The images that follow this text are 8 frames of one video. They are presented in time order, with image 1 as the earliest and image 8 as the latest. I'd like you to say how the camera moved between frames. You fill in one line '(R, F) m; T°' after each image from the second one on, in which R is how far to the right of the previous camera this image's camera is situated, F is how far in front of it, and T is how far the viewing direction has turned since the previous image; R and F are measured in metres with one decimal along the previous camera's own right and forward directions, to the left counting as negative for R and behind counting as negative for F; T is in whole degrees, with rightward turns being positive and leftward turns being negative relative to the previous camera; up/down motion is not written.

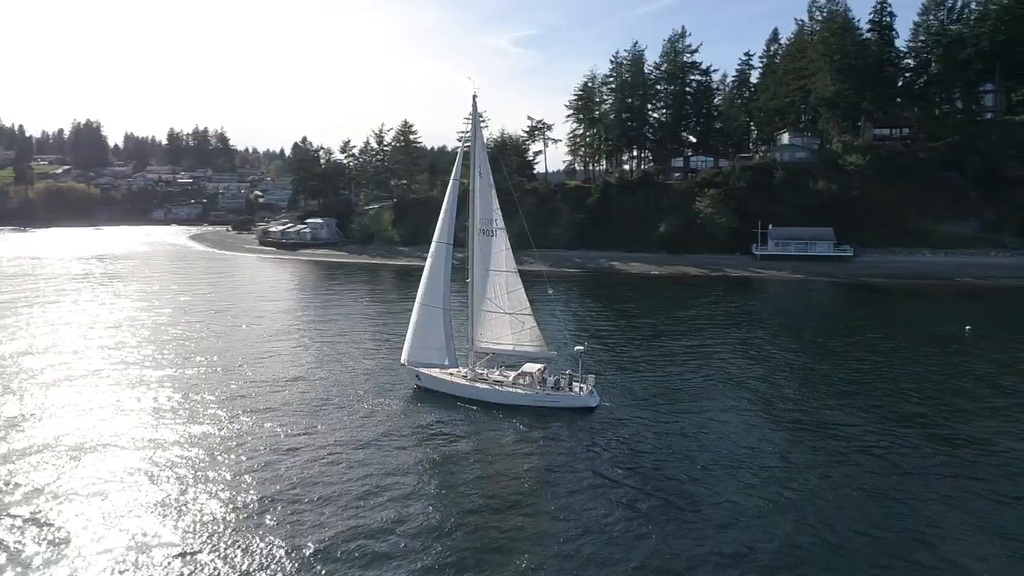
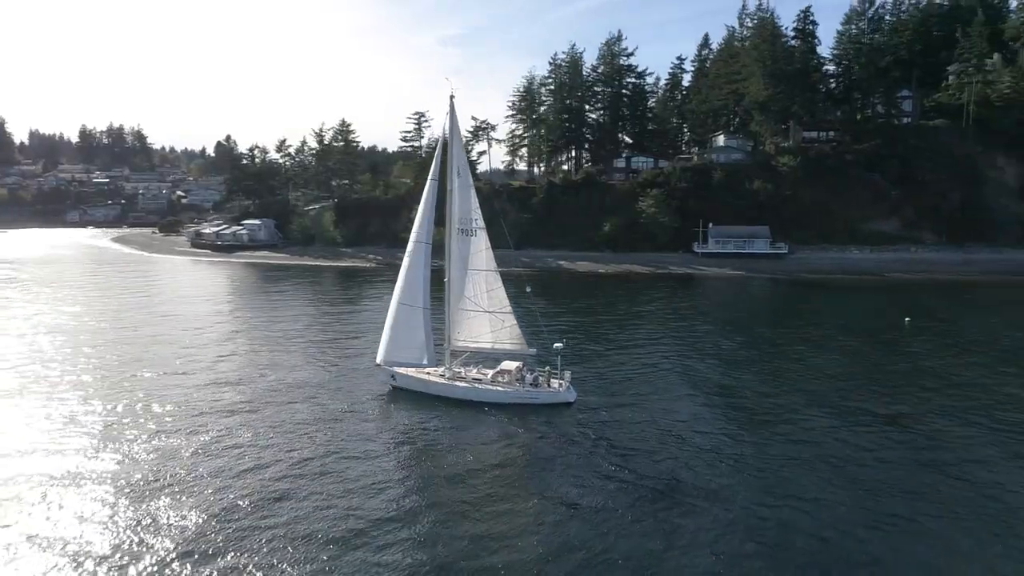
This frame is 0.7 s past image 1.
(-2.0, -0.2) m; +6°
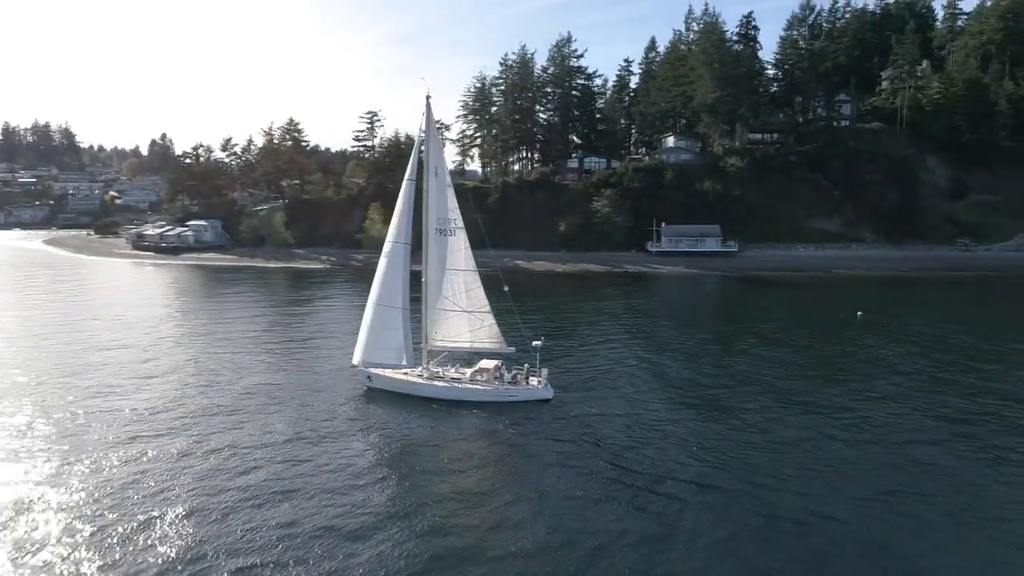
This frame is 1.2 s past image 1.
(-1.4, -0.2) m; +5°
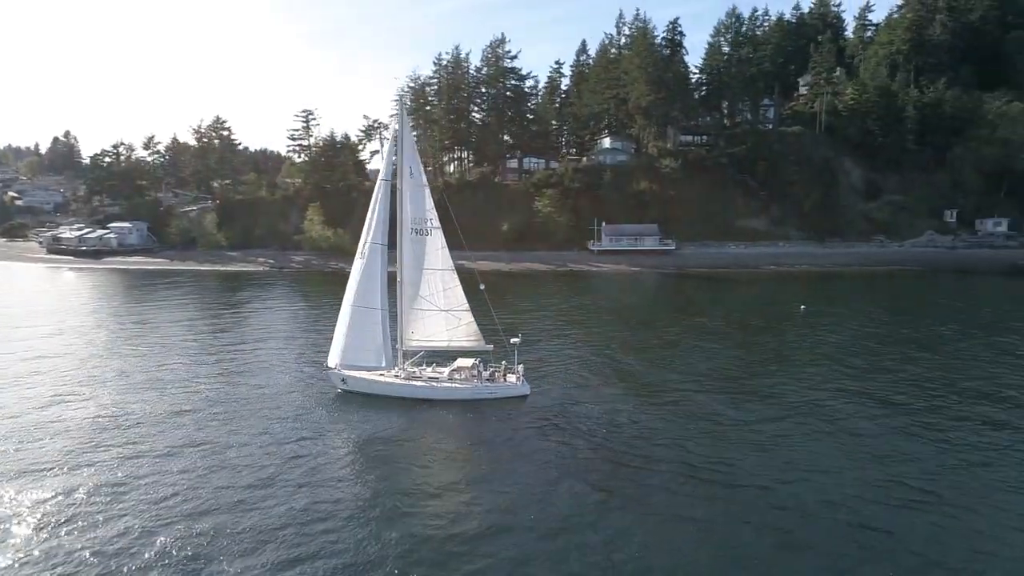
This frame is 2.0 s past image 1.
(-2.3, -0.2) m; +6°
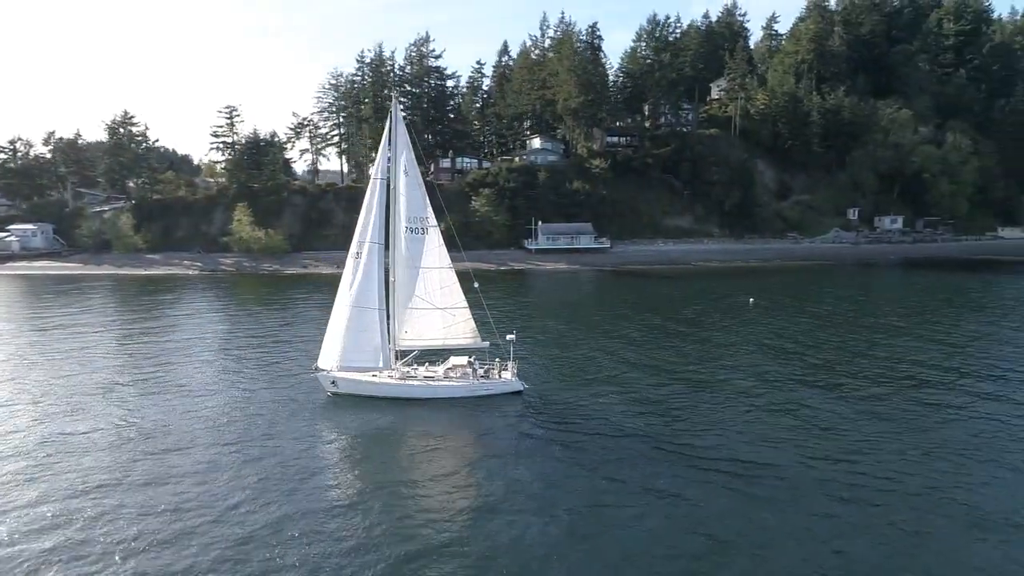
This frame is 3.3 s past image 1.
(-3.8, -0.1) m; +8°
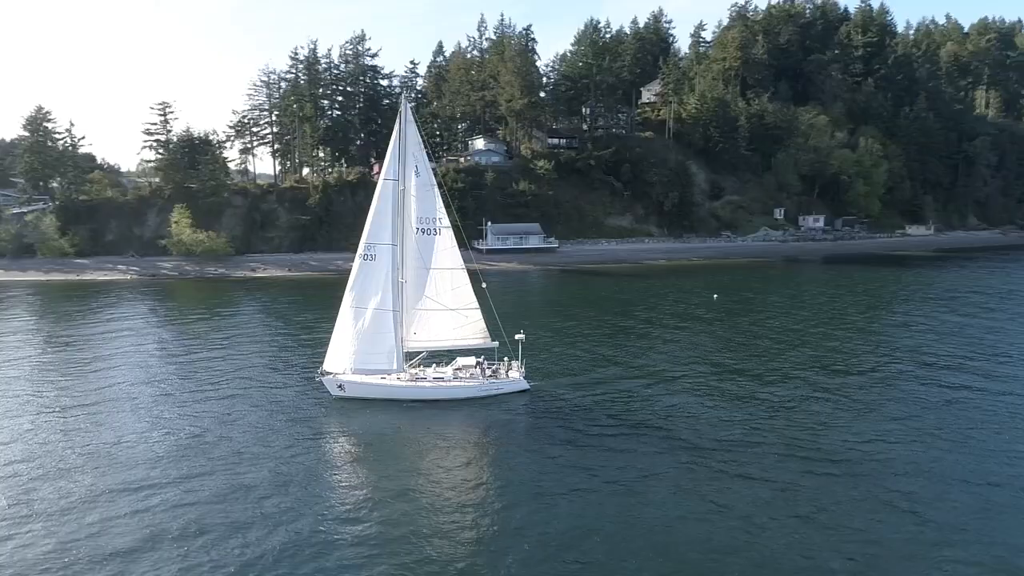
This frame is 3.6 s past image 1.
(-3.9, -0.1) m; +7°
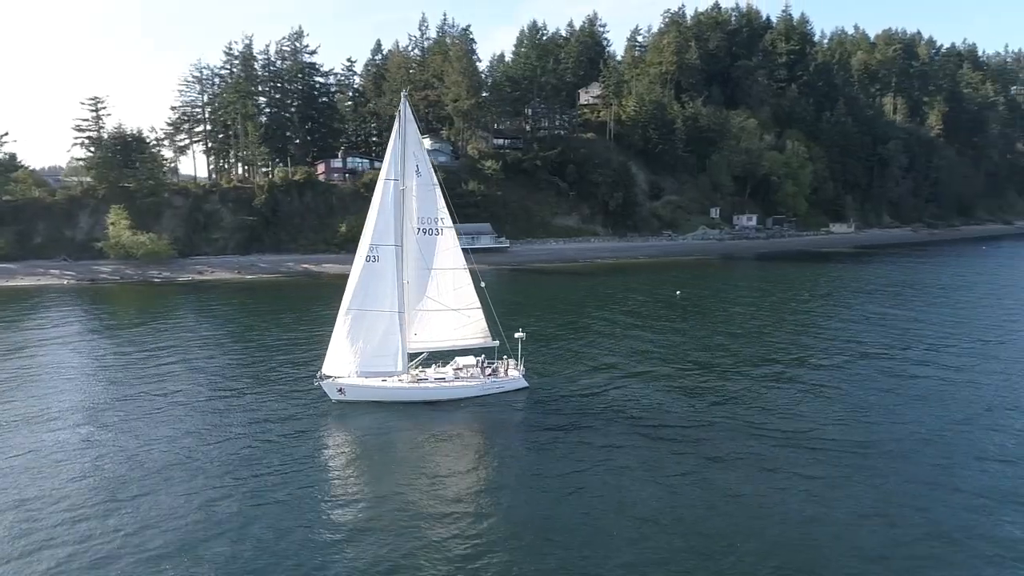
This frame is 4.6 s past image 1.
(-3.2, -0.1) m; +6°
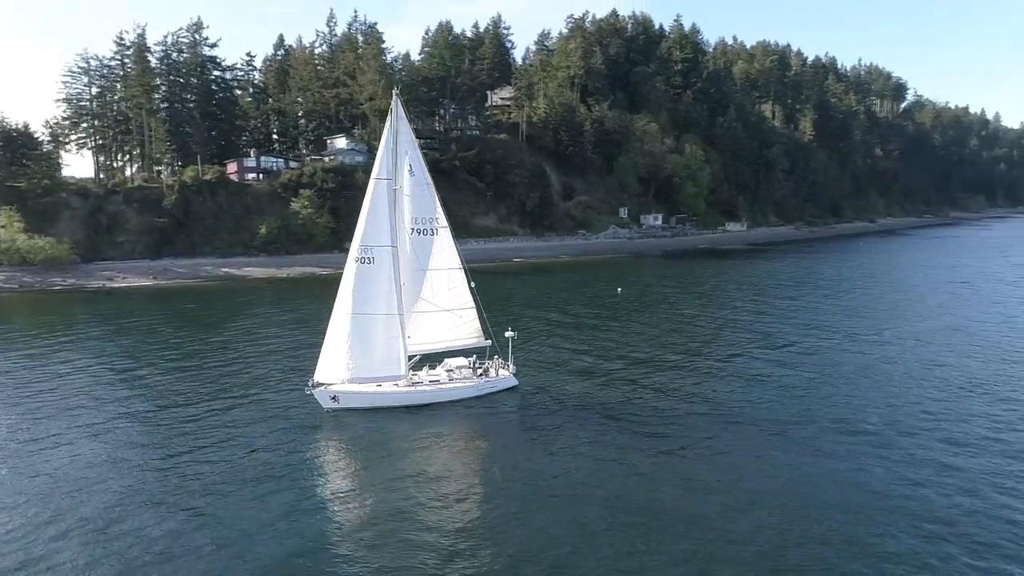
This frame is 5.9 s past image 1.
(-4.4, +0.2) m; +9°
